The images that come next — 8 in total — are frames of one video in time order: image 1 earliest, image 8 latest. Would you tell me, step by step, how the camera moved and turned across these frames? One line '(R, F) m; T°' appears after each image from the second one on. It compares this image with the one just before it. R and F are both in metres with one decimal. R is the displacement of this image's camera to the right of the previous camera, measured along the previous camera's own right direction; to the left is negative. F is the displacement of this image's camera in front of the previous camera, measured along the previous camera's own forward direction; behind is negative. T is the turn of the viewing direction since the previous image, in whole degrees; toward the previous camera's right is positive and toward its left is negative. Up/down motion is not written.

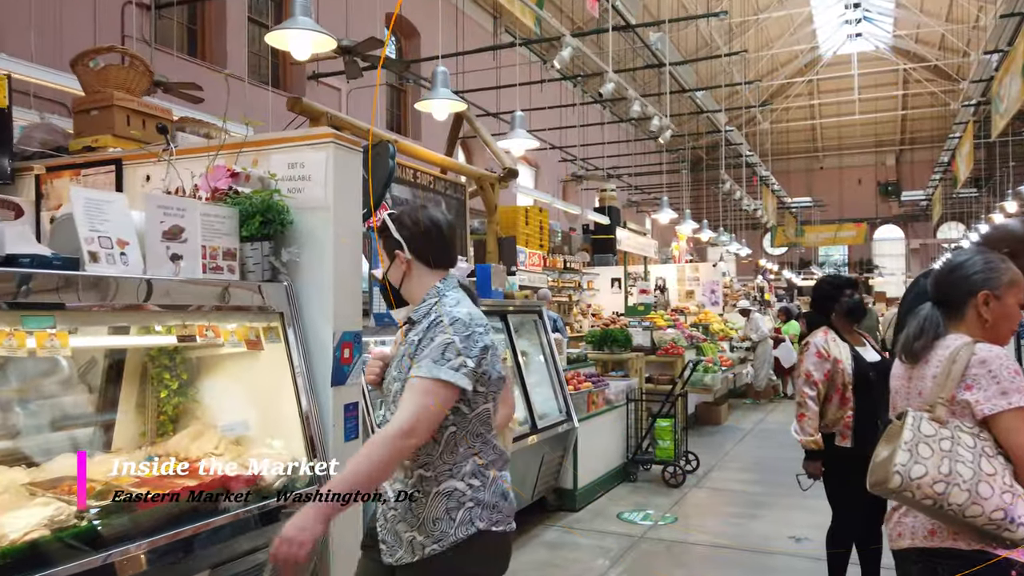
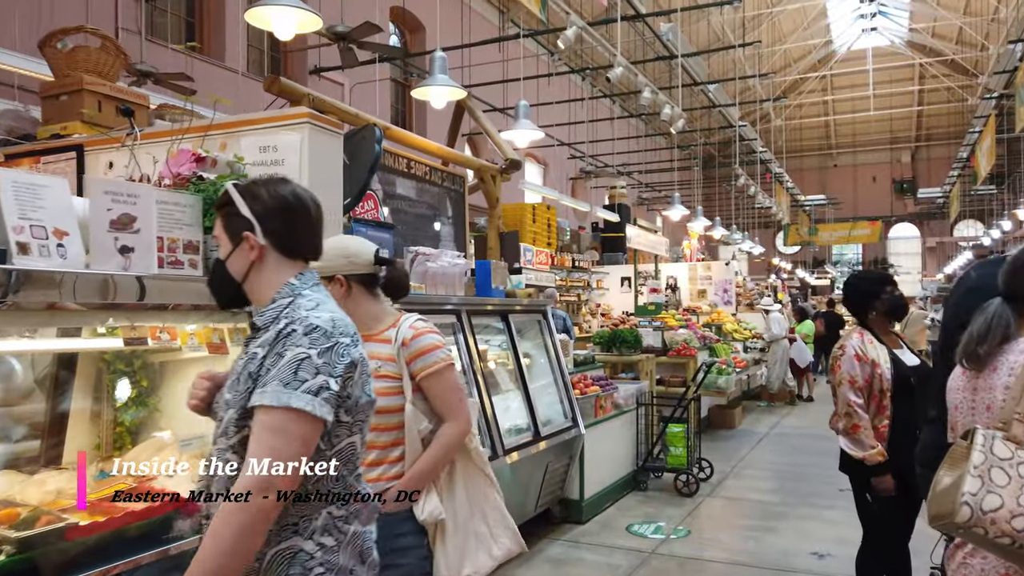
(0.0, +0.3) m; -1°
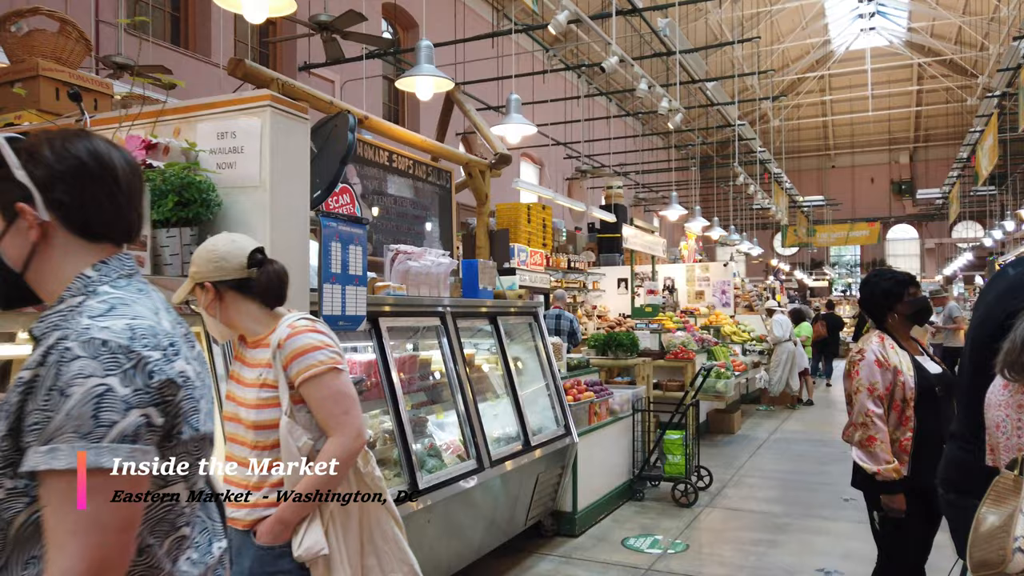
(0.0, +0.2) m; 0°
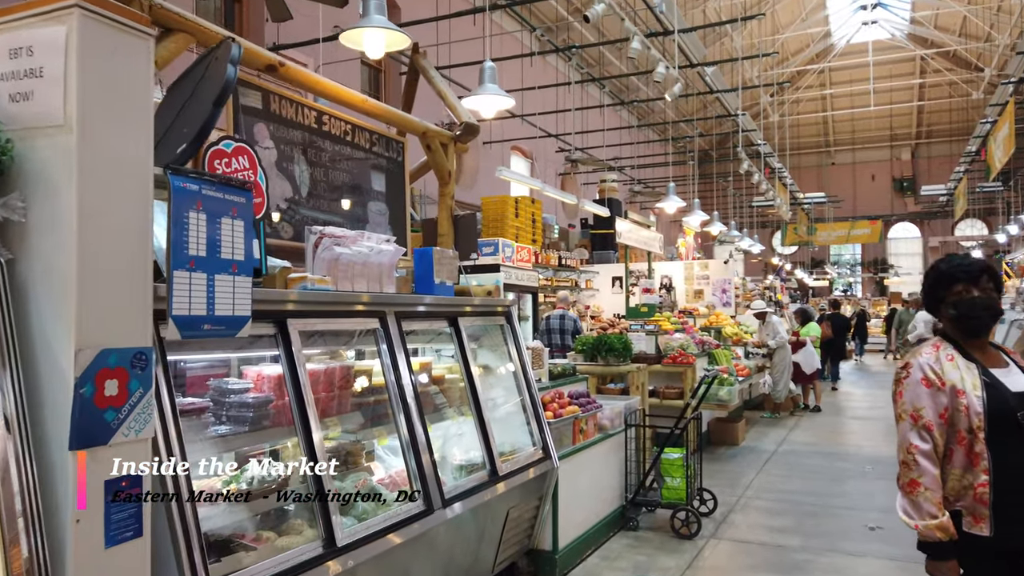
(+0.1, +0.7) m; 0°
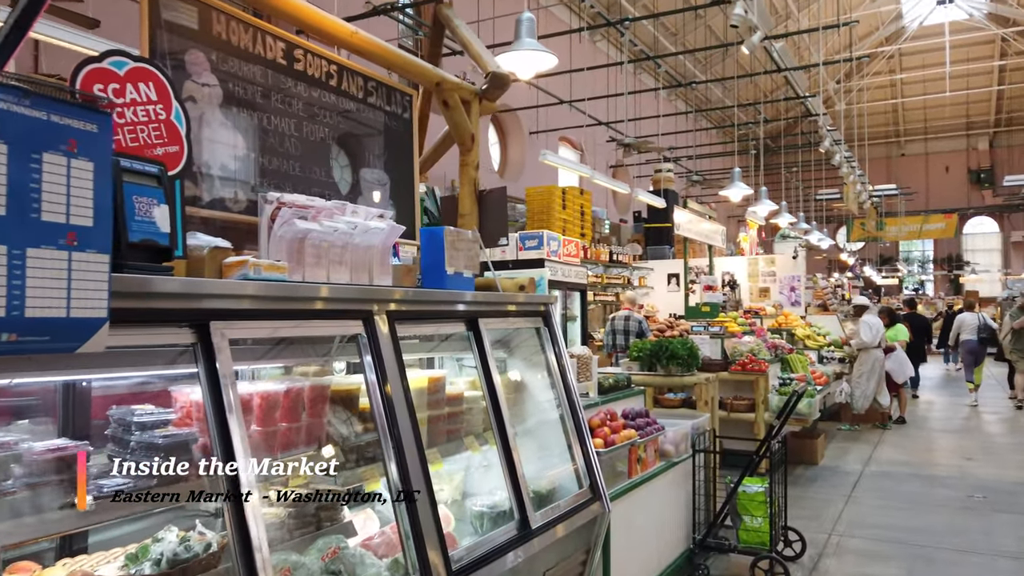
(0.0, +0.8) m; -4°
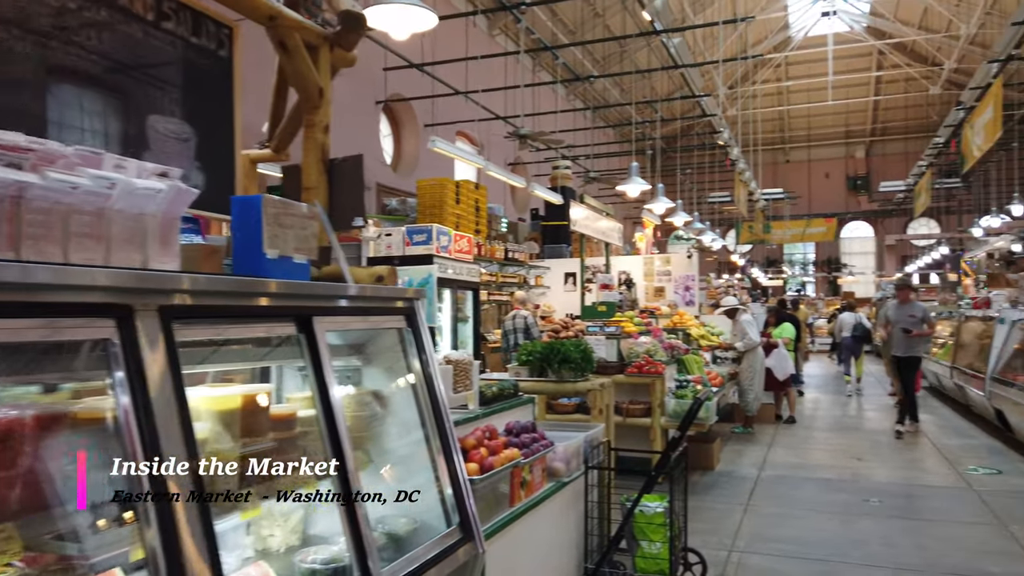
(+0.1, +0.5) m; +8°
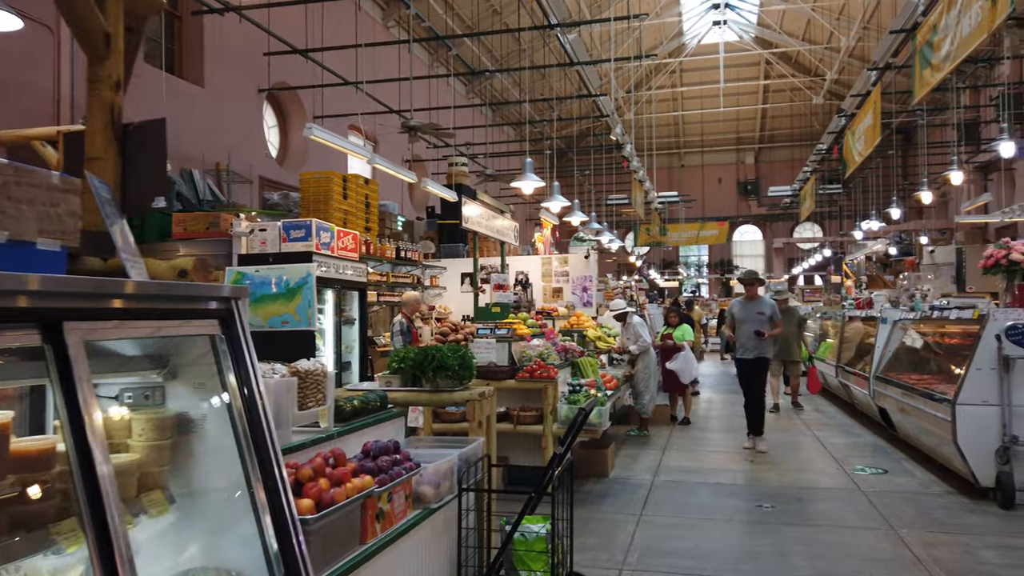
(+0.2, +0.4) m; +7°
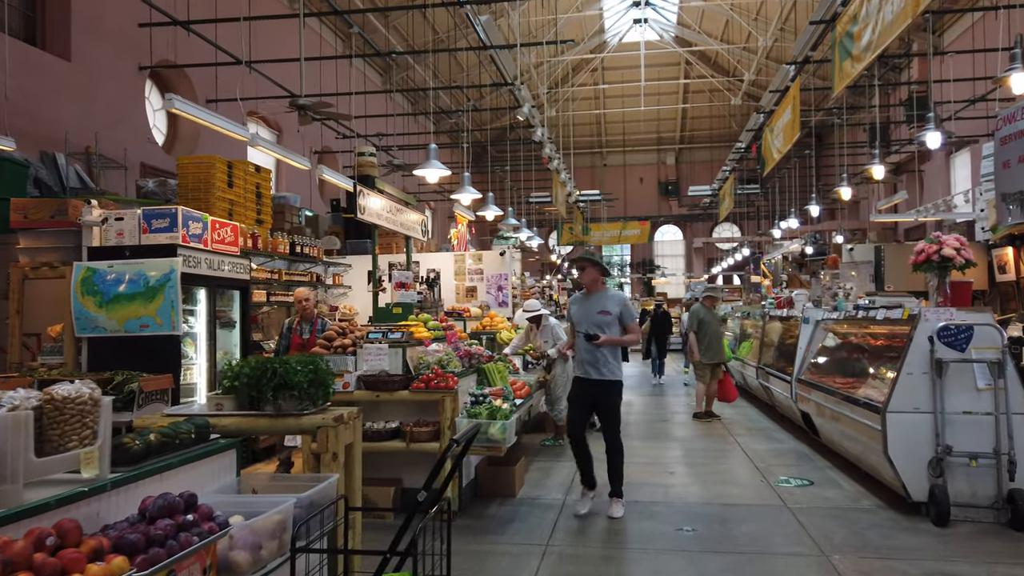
(+0.2, +0.7) m; +6°
